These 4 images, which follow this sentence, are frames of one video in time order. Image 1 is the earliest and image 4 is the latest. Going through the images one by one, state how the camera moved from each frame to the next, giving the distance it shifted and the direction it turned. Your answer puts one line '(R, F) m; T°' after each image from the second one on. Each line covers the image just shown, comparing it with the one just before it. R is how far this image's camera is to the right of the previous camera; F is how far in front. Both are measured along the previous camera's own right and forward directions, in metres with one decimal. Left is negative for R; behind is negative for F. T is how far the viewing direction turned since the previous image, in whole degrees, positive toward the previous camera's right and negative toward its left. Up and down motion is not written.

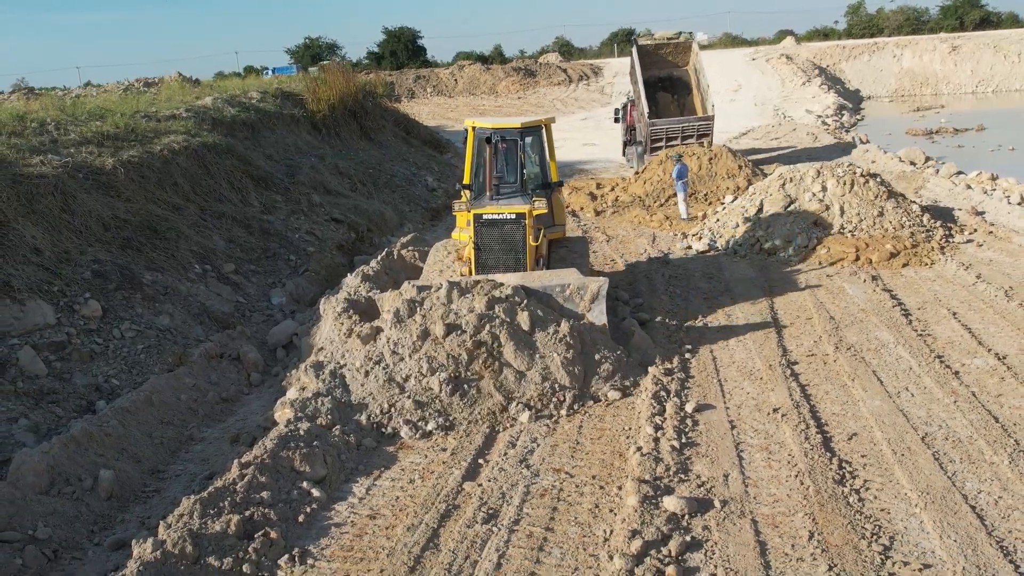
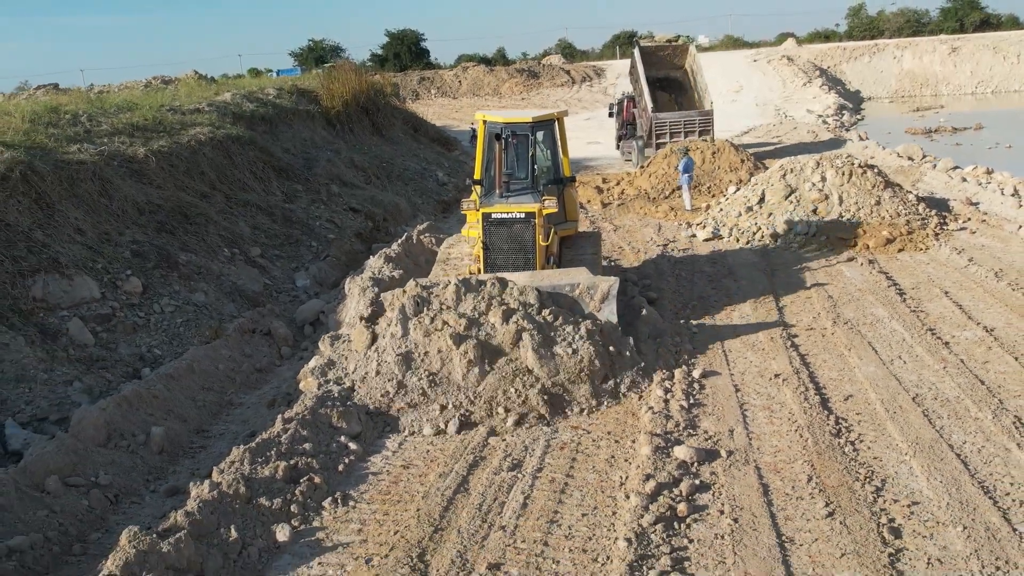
(-0.2, -0.4) m; 0°
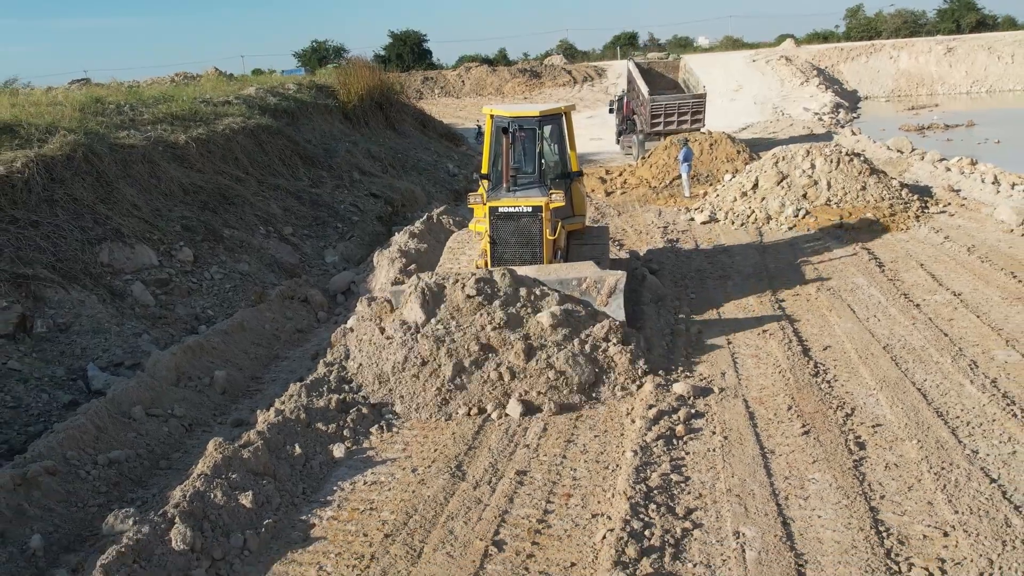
(-0.2, -0.8) m; 0°
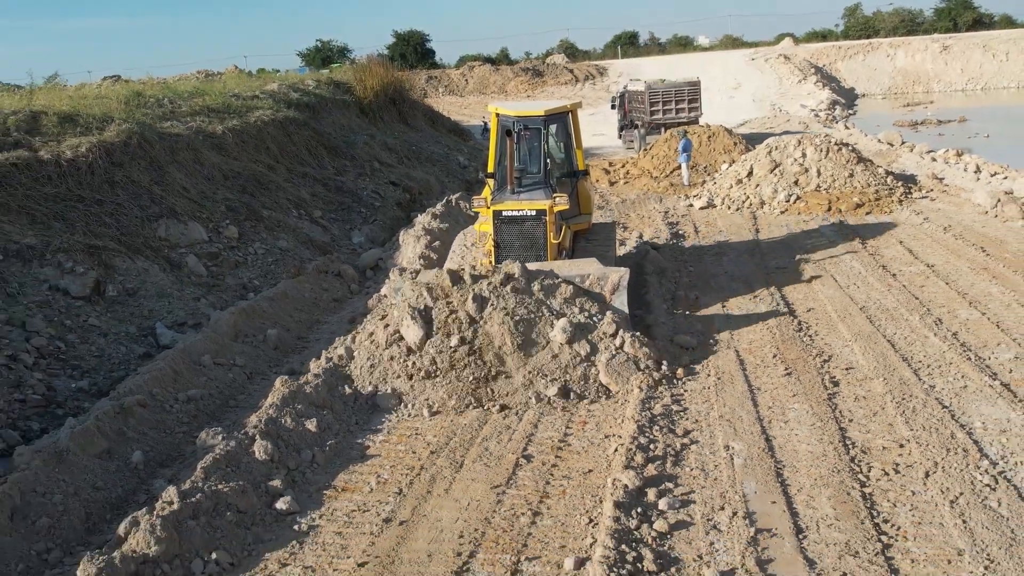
(-0.2, -0.9) m; 0°
